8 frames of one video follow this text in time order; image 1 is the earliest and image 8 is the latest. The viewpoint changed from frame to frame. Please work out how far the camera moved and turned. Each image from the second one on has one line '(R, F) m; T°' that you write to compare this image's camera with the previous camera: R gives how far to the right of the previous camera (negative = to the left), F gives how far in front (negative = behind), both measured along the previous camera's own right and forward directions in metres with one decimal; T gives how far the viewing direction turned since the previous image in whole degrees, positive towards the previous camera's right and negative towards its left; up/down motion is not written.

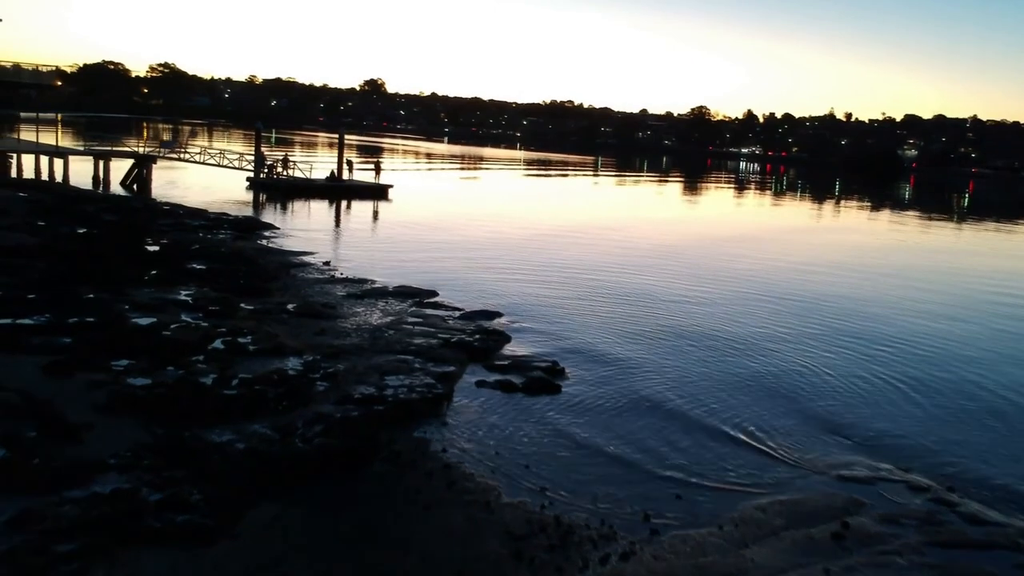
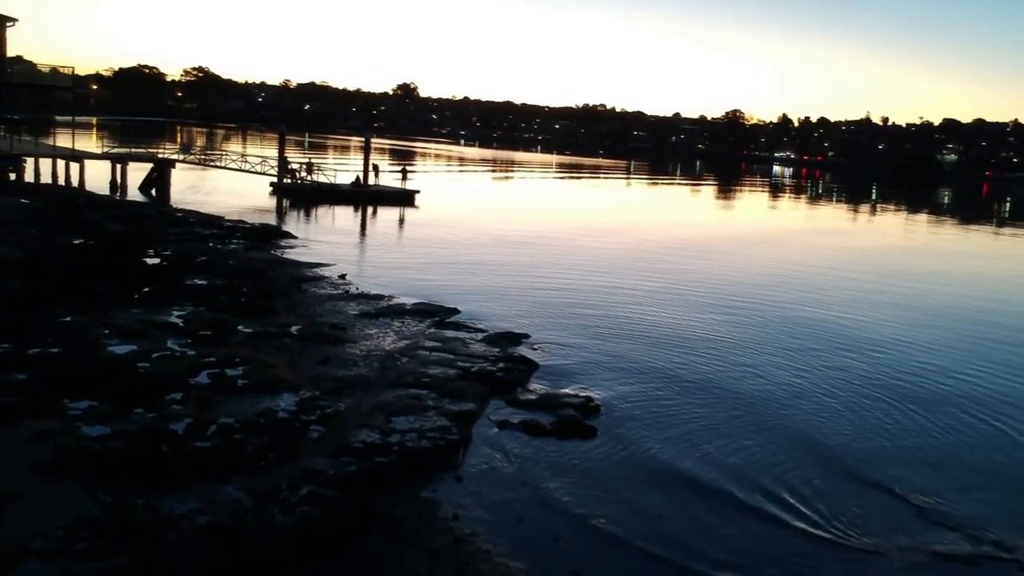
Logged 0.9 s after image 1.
(0.0, +1.9) m; -2°
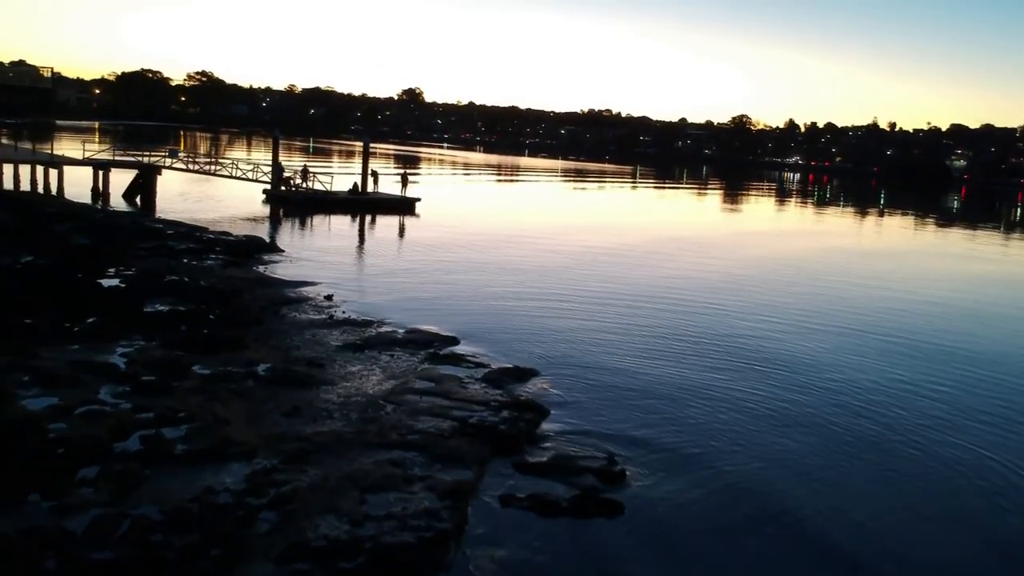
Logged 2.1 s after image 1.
(0.0, +2.4) m; 0°
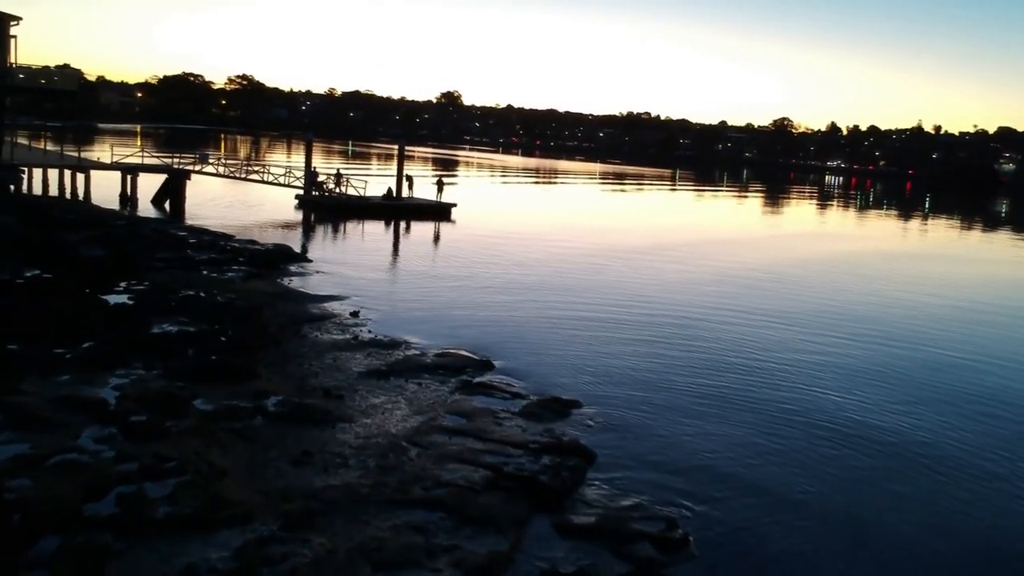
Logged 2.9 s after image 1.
(-0.1, +1.6) m; -2°
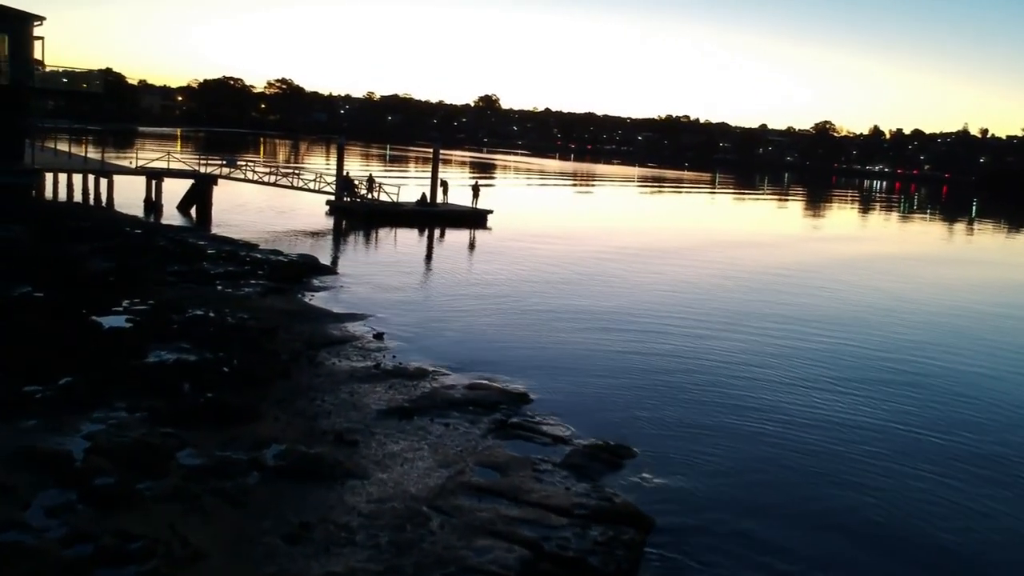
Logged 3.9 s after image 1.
(-0.1, +1.9) m; -2°
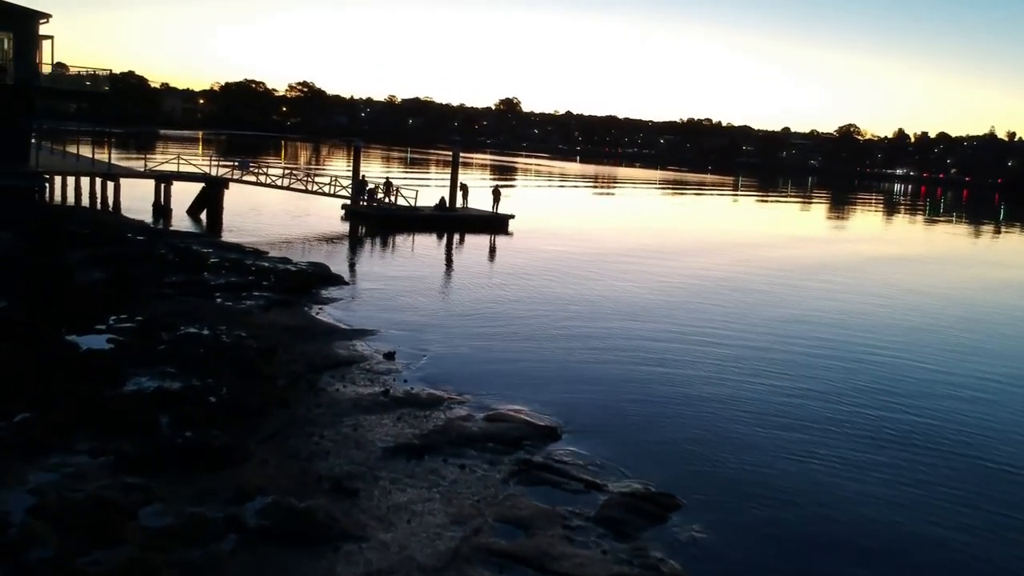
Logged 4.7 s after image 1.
(-0.1, +1.6) m; -1°
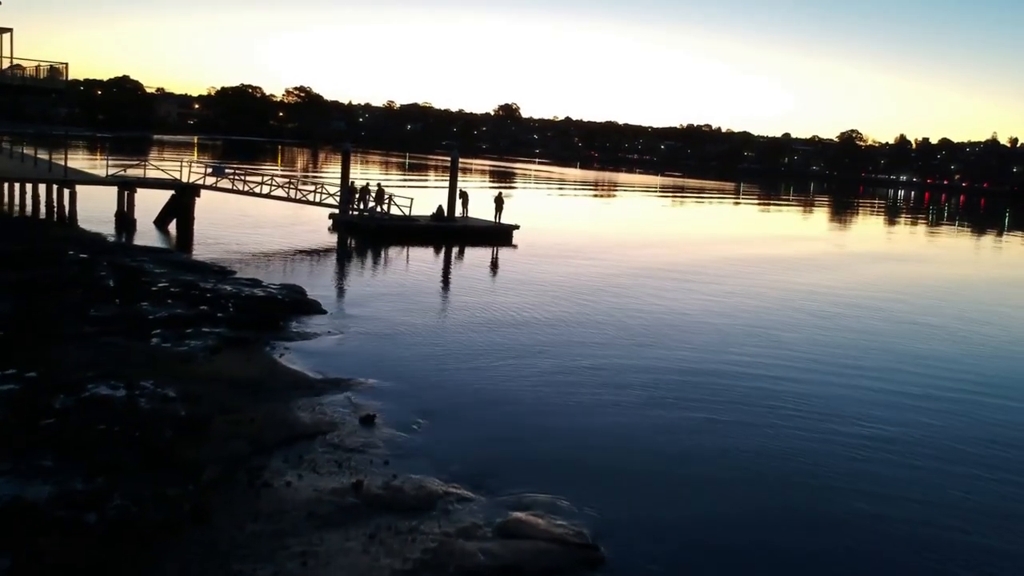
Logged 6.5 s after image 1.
(-0.2, +3.9) m; 0°
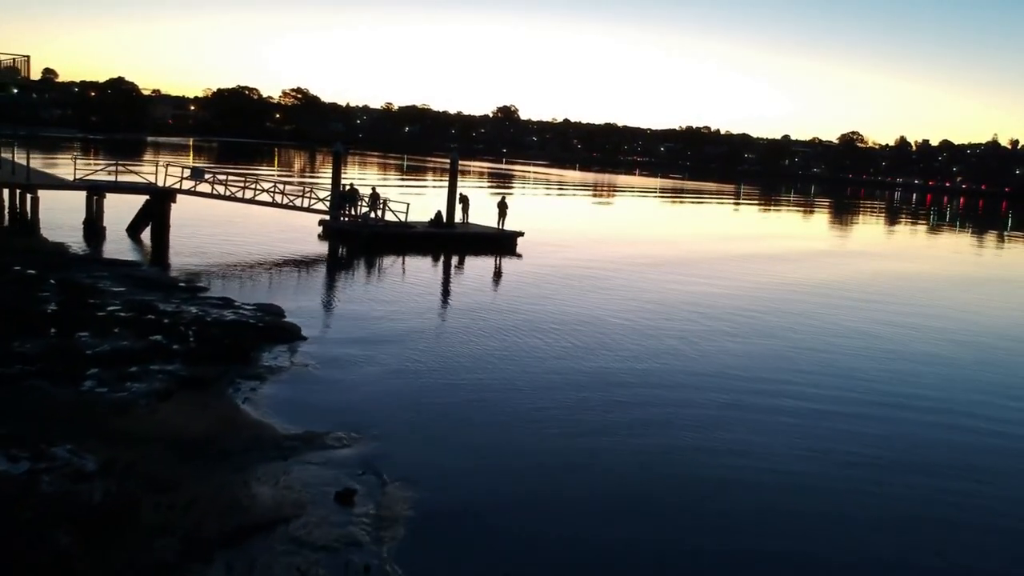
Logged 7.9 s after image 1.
(-0.2, +2.8) m; 0°
